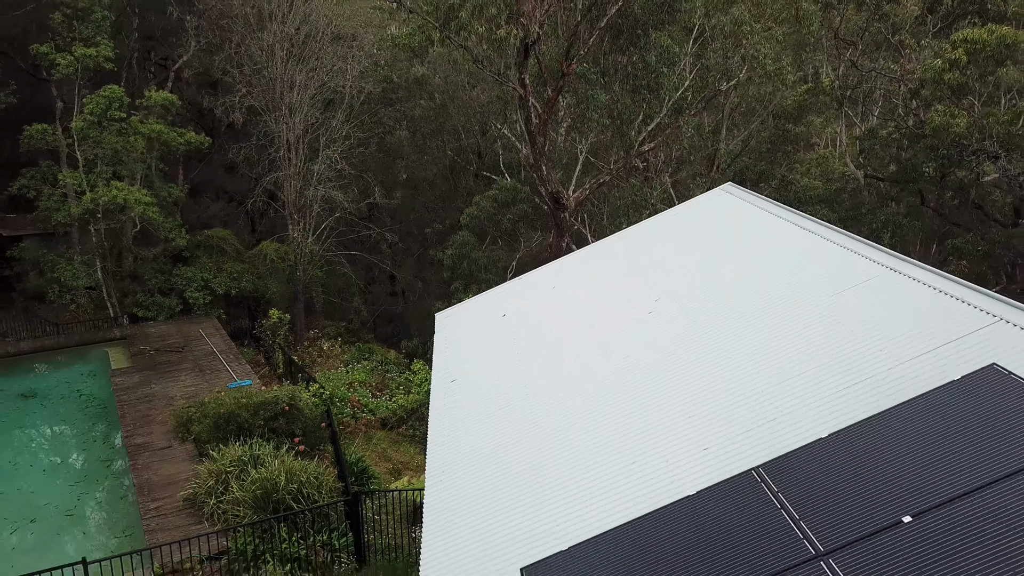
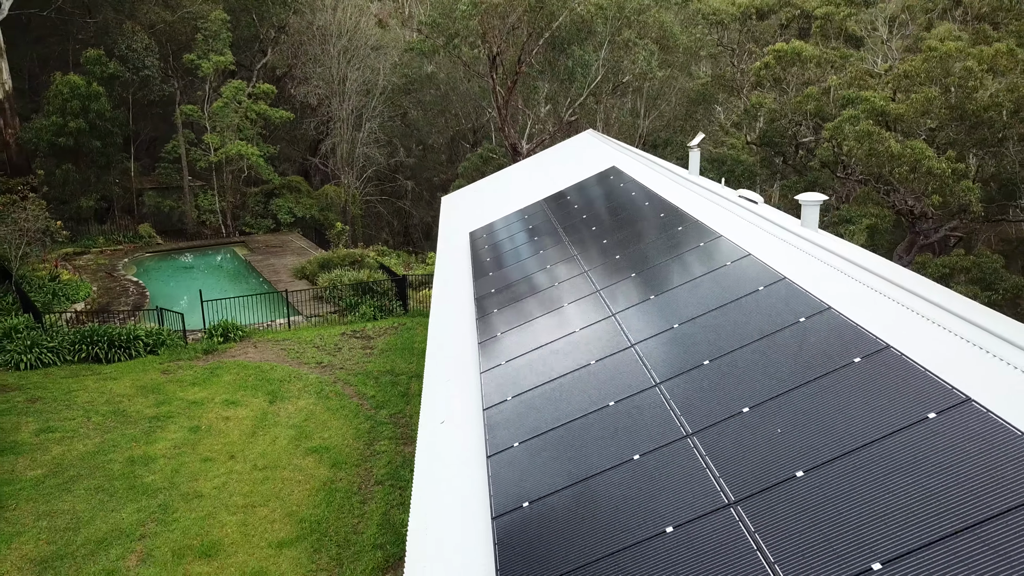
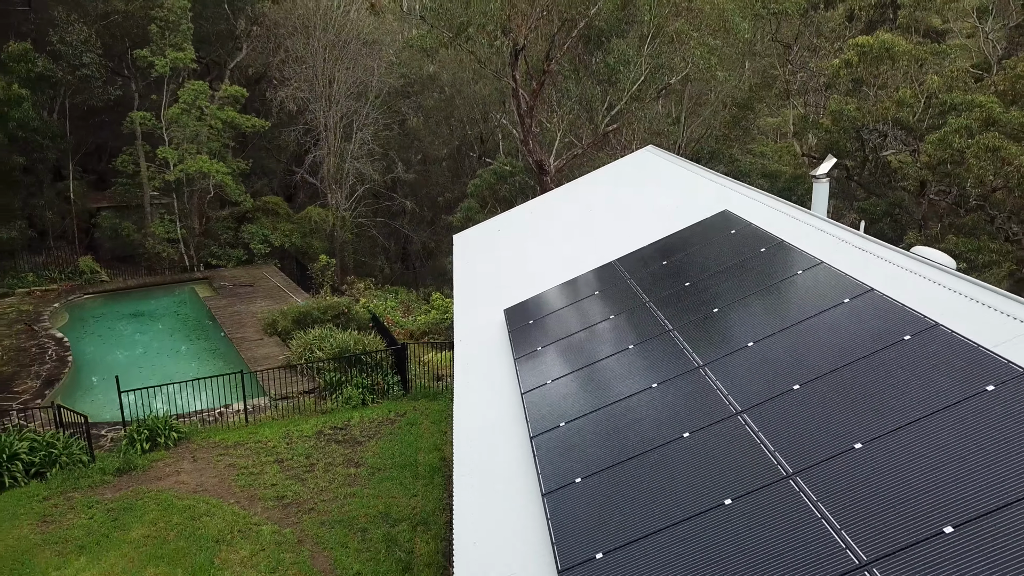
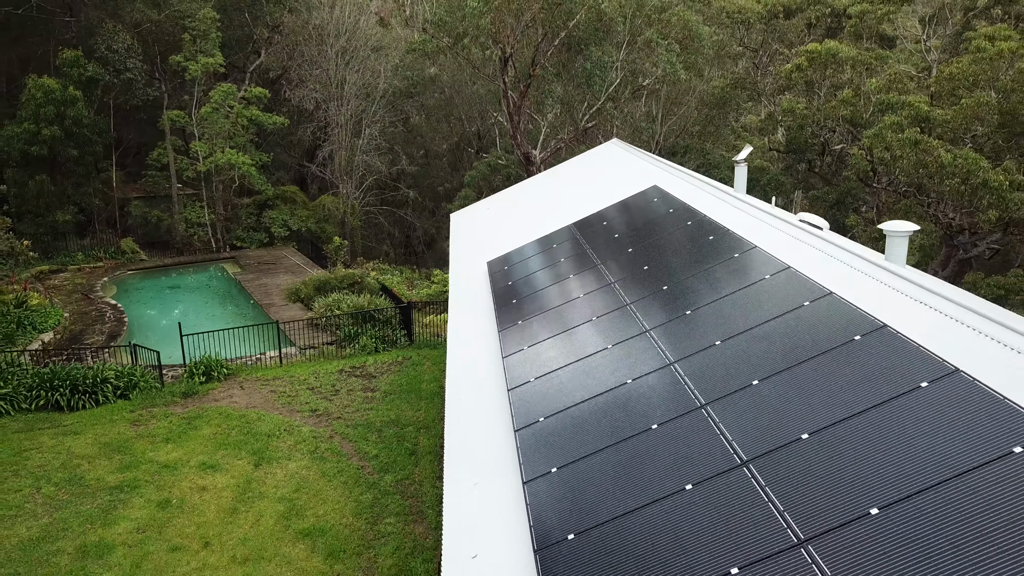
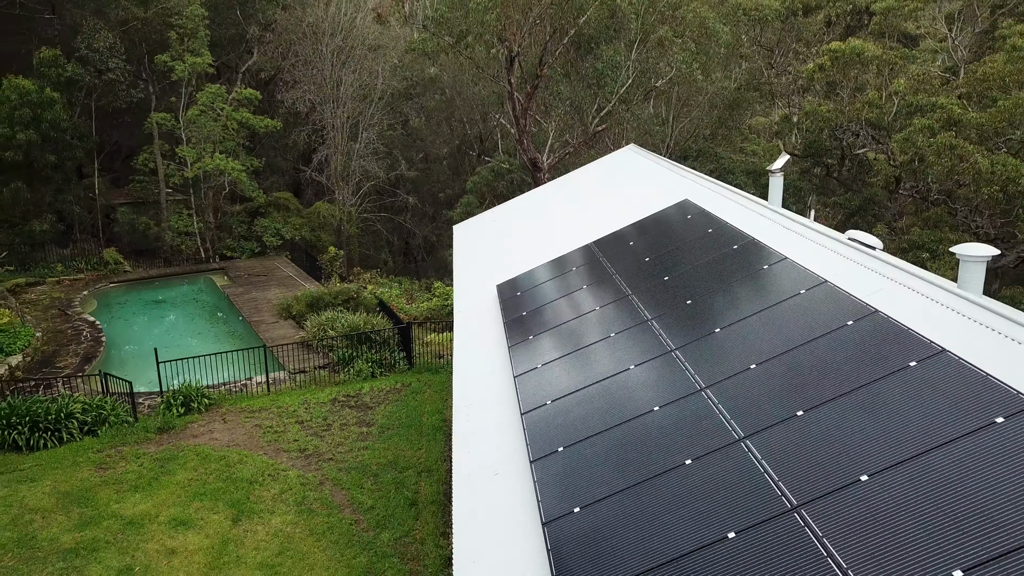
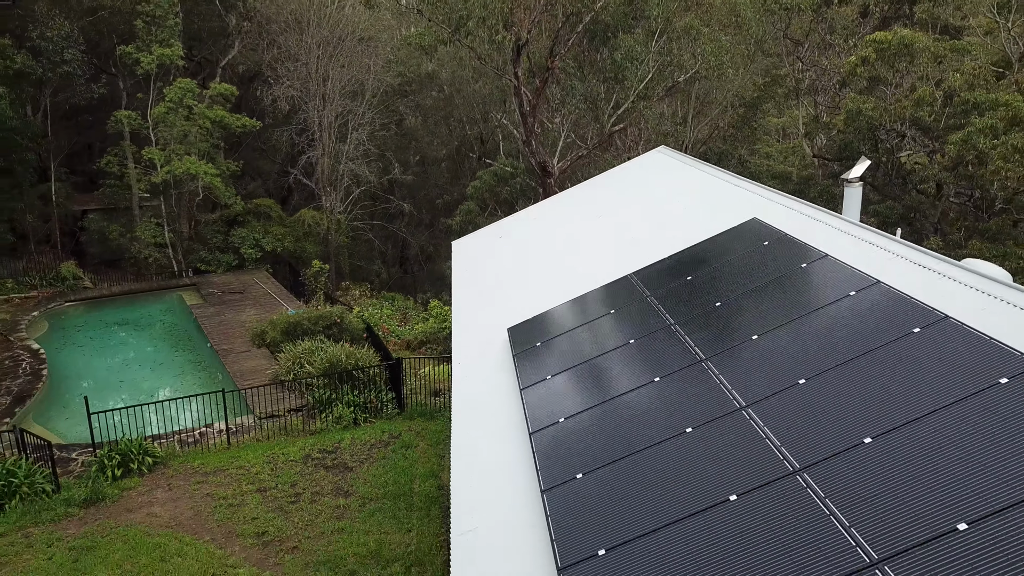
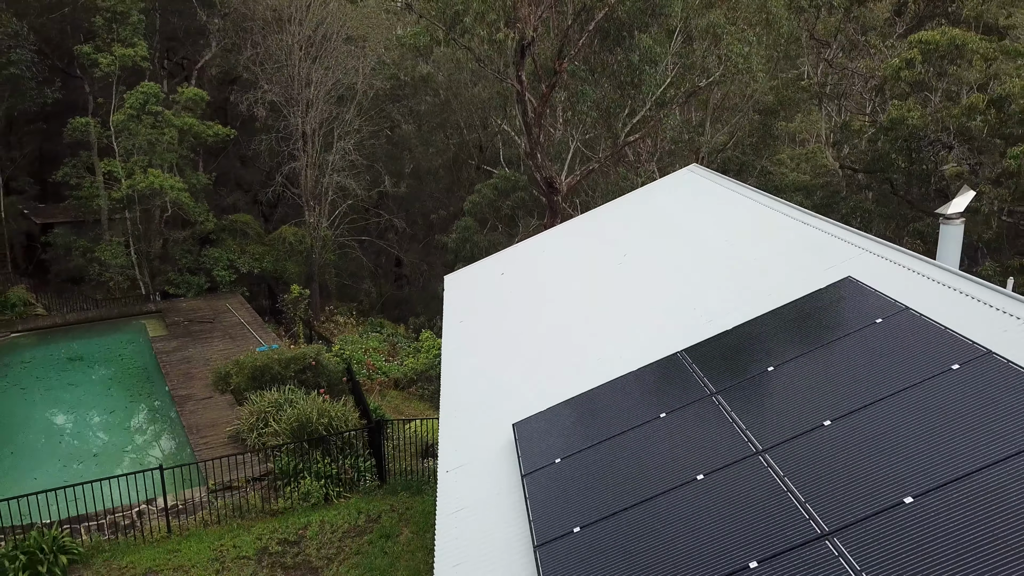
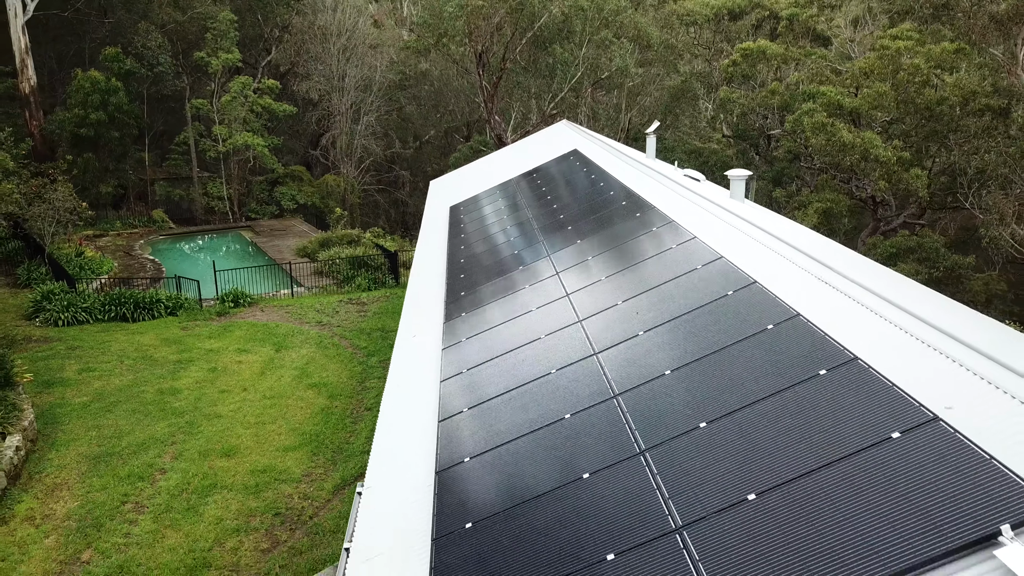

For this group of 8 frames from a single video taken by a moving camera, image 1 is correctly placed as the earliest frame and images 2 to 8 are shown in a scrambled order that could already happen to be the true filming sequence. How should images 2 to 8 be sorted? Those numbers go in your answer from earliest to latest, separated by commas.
7, 6, 3, 5, 4, 2, 8
